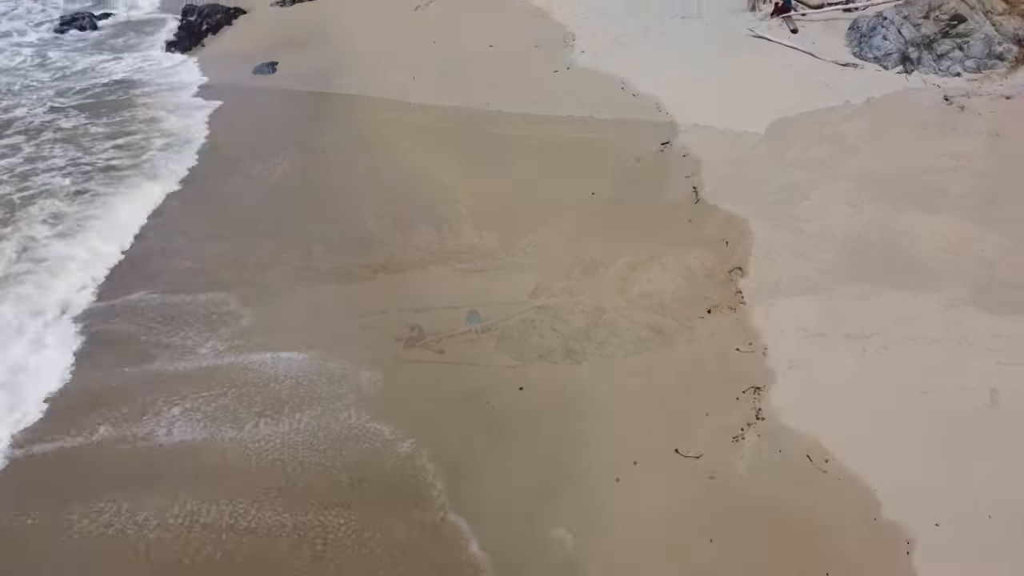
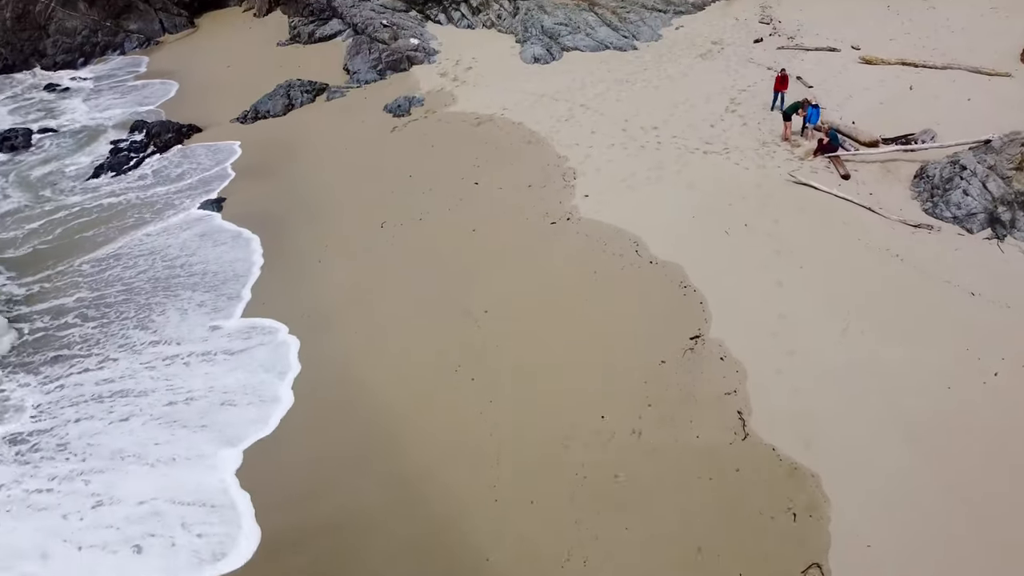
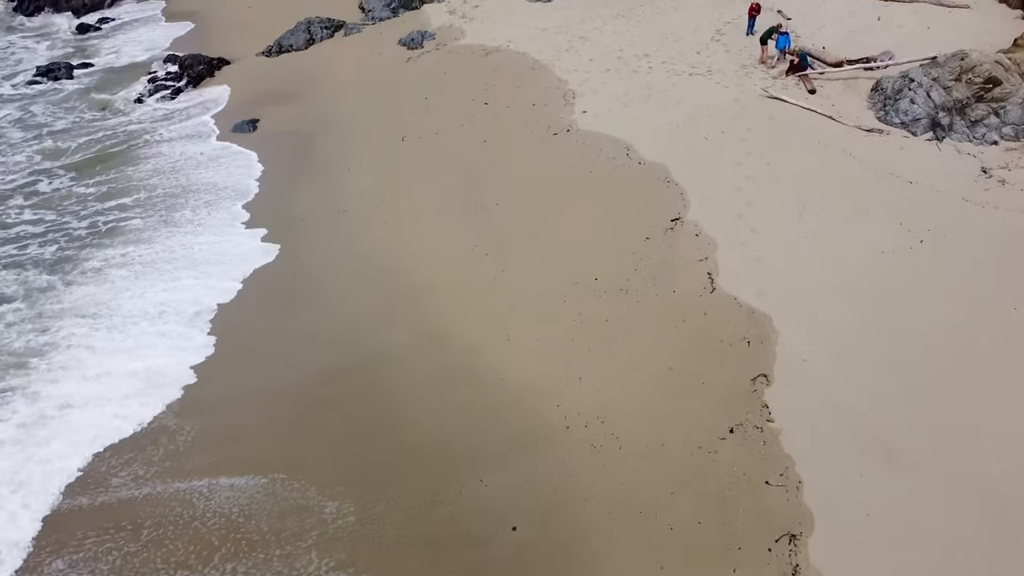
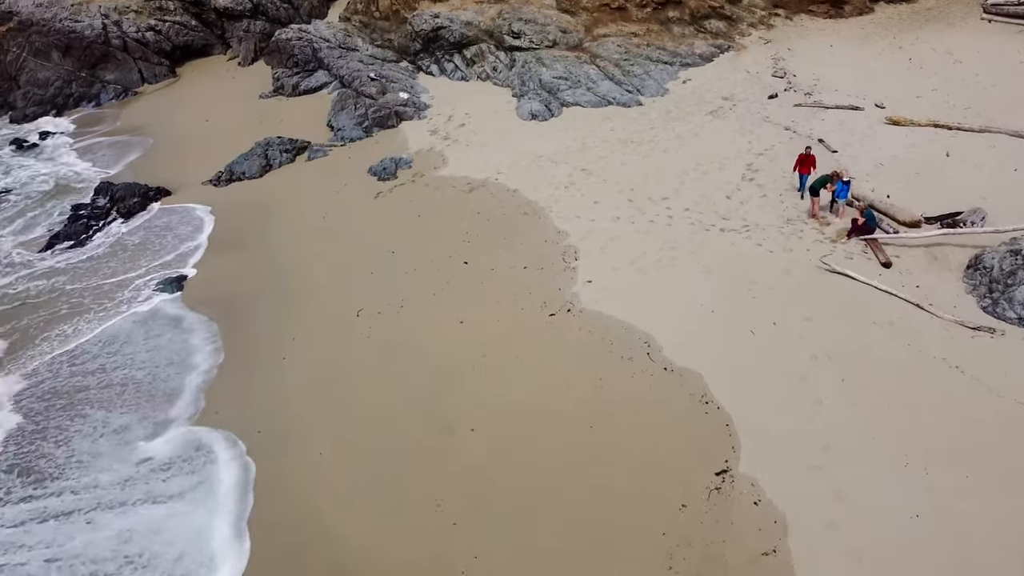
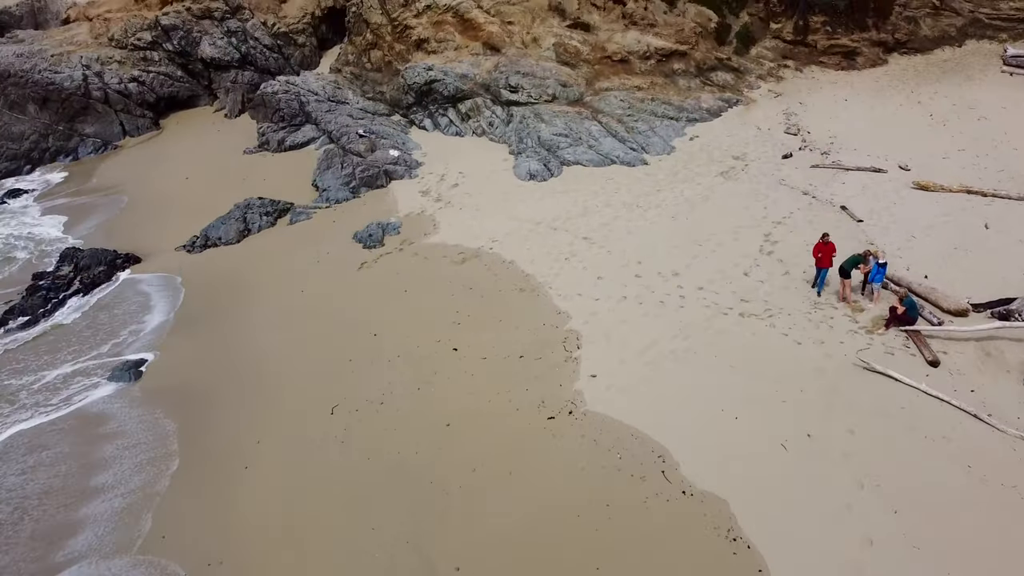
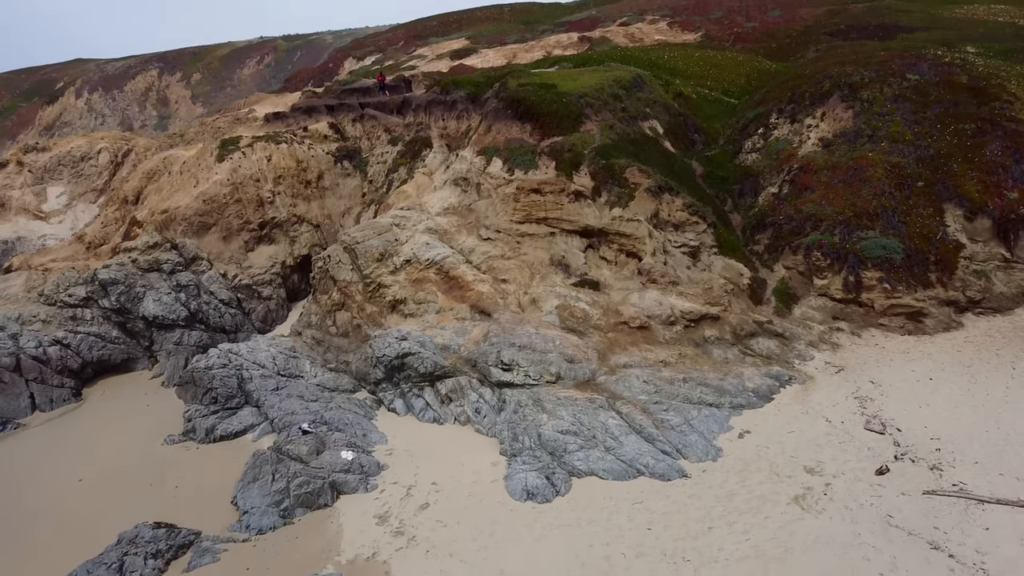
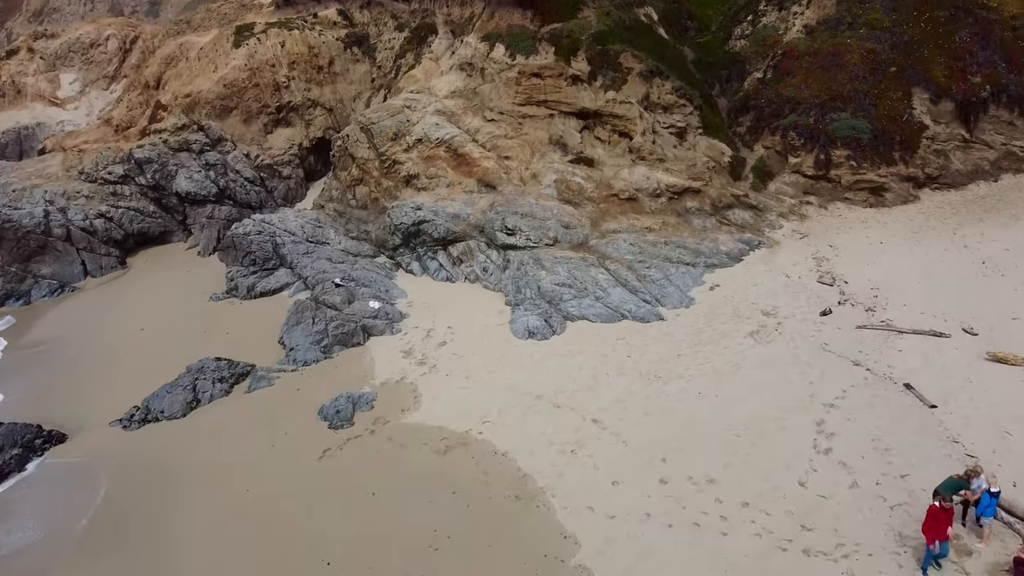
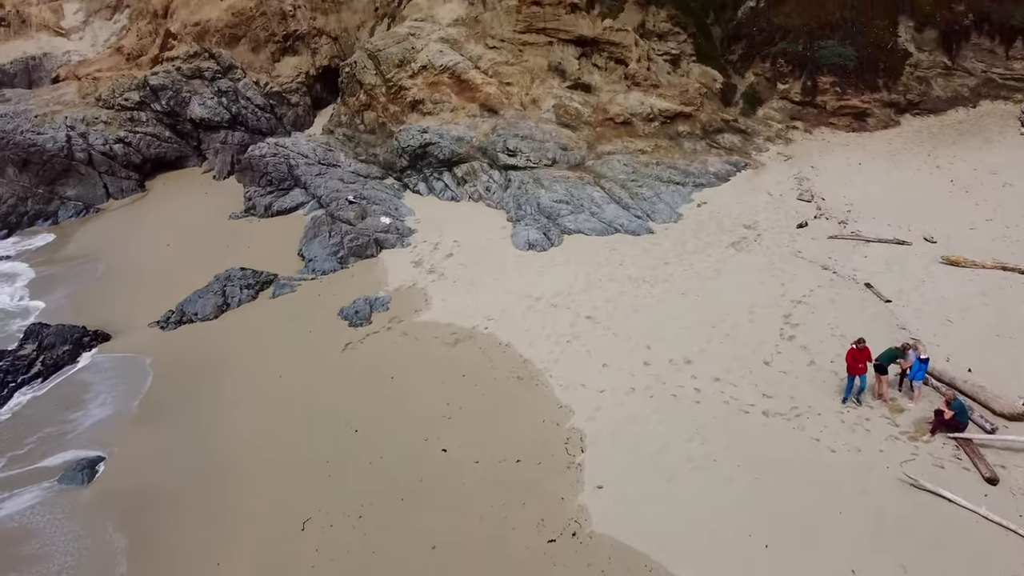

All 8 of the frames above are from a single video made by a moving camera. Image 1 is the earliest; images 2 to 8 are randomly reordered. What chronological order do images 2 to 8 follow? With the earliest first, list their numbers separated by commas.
3, 2, 4, 5, 8, 7, 6
